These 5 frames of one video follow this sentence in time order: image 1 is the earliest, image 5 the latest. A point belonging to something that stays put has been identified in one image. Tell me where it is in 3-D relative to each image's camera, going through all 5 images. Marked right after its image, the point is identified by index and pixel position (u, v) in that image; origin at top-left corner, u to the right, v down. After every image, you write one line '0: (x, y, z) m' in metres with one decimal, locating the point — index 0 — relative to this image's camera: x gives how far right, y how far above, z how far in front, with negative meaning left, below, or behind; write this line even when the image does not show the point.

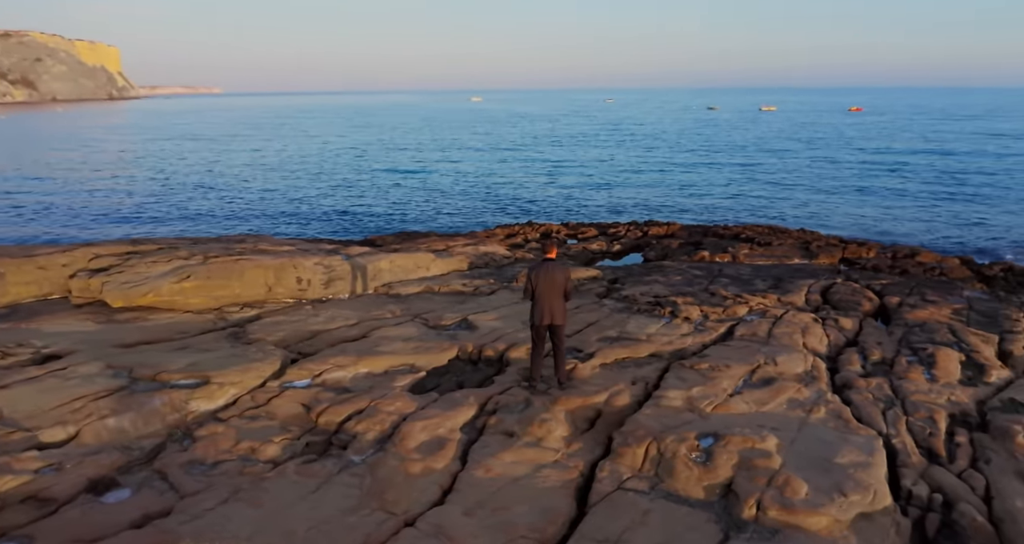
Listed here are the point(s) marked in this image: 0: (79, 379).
0: (-3.8, -1.0, +5.5) m
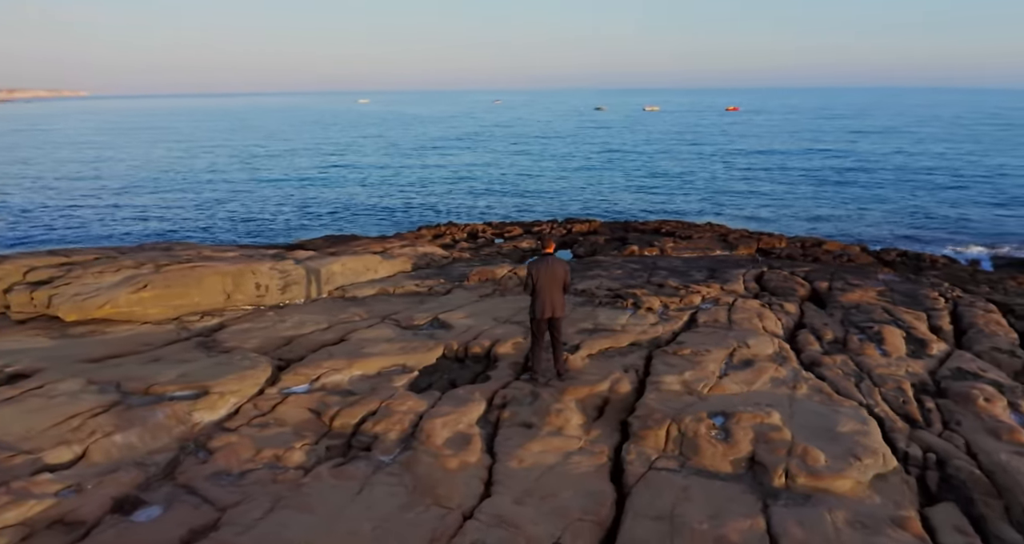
0: (-3.7, -1.0, +5.0) m
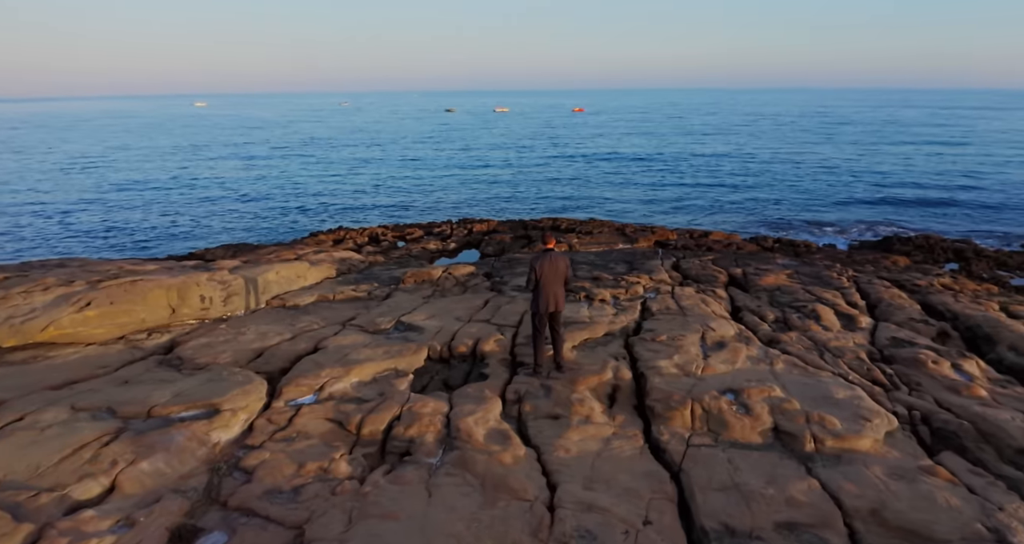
0: (-3.3, -1.2, +4.5) m
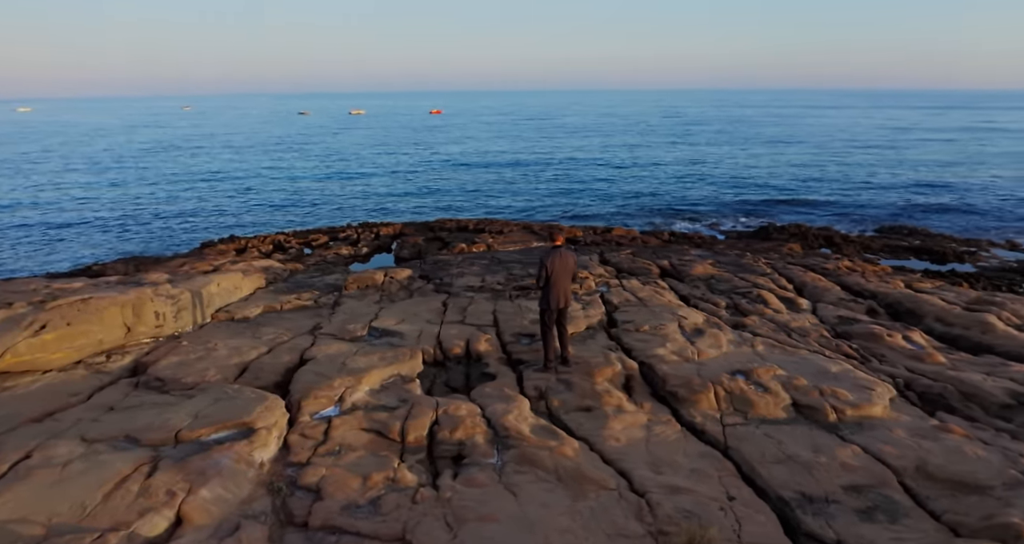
0: (-2.9, -1.3, +4.1) m
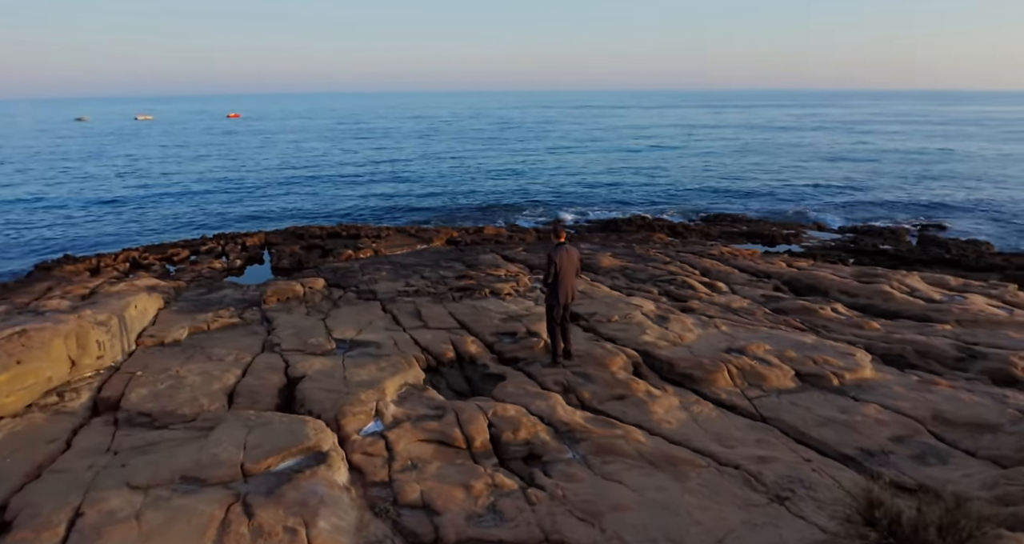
0: (-2.1, -1.4, +3.7) m
